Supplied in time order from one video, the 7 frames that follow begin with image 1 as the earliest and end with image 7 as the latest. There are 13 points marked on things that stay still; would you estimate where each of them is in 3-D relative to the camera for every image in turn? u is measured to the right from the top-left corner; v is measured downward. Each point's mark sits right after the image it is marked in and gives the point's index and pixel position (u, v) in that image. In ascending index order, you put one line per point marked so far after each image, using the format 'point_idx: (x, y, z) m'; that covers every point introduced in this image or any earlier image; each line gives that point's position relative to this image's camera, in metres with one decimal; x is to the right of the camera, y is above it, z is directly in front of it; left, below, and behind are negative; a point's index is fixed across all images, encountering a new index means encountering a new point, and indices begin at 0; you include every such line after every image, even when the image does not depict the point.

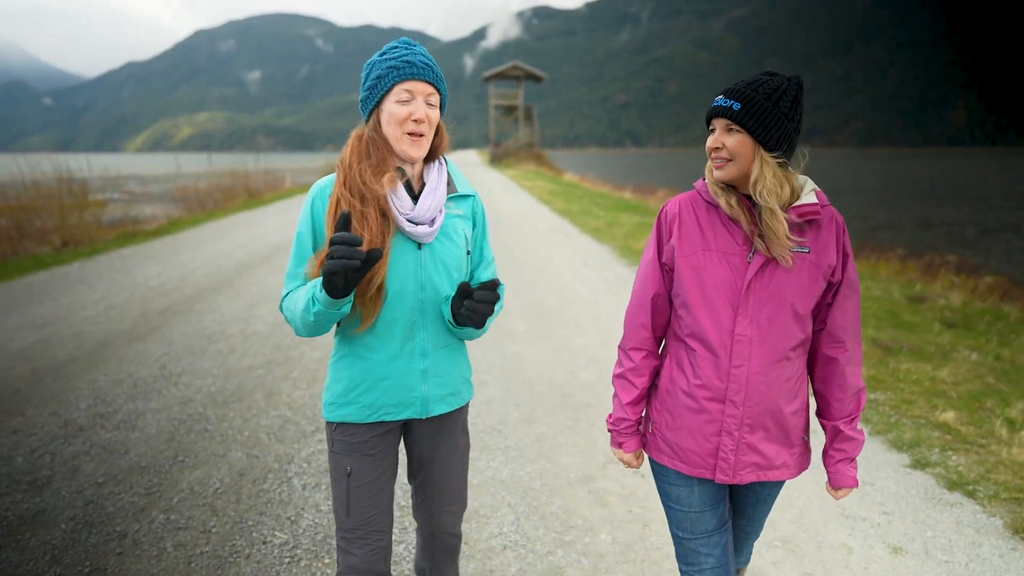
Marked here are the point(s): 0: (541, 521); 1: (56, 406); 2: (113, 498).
0: (+0.2, -1.5, +3.9) m
1: (-4.0, -1.0, +5.3) m
2: (-2.6, -1.4, +3.9) m
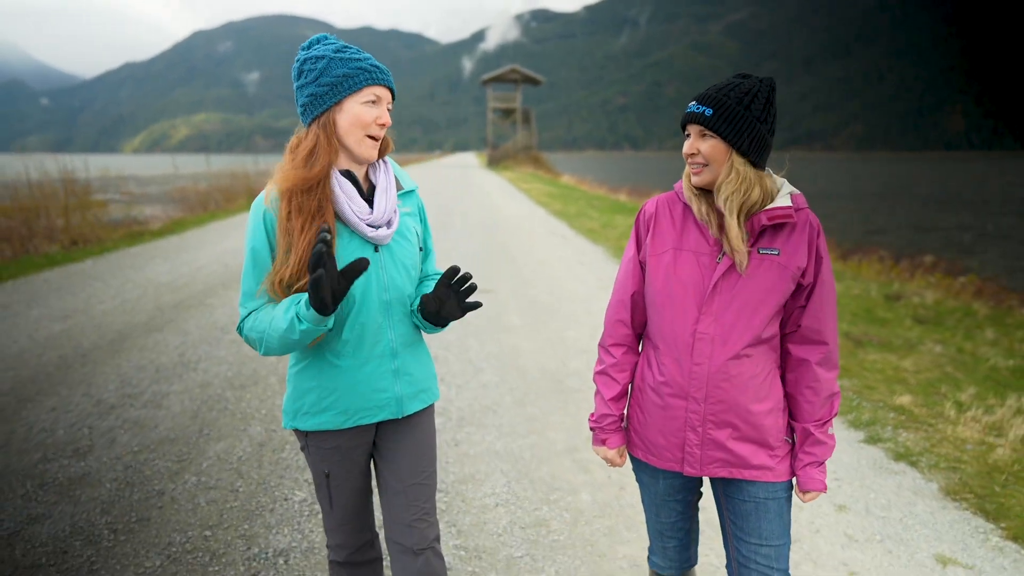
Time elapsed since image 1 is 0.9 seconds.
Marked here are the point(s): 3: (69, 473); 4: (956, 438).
0: (+0.1, -1.4, +4.4) m
1: (-4.1, -0.9, +5.8) m
2: (-2.7, -1.3, +4.4) m
3: (-3.1, -1.3, +4.2) m
4: (+4.0, -1.3, +5.4) m
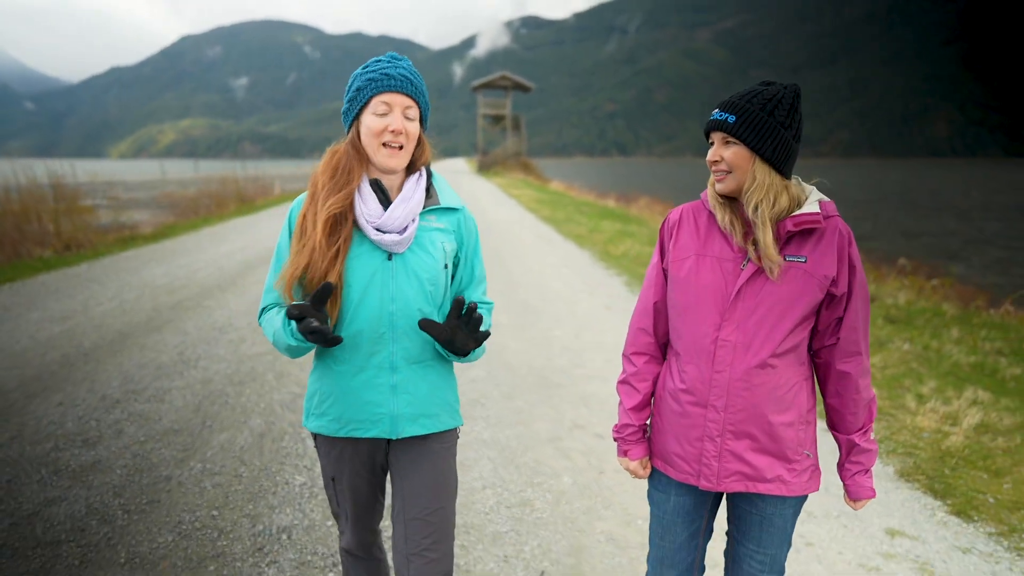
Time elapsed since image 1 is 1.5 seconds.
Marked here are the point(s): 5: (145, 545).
0: (0.0, -1.4, +4.7) m
1: (-4.2, -0.9, +6.0) m
2: (-2.8, -1.3, +4.7) m
3: (-3.2, -1.3, +4.5) m
4: (+3.8, -1.3, +5.7) m
5: (-2.2, -1.5, +3.6) m
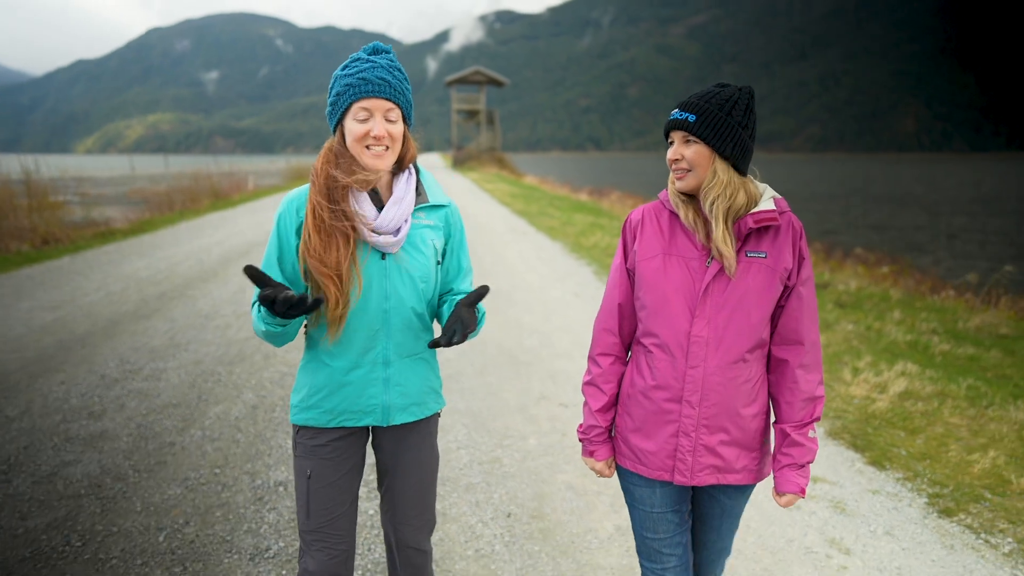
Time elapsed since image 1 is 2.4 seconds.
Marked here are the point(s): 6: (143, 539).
0: (-0.2, -1.3, +5.2) m
1: (-4.5, -0.8, +6.4) m
2: (-3.0, -1.1, +5.1) m
3: (-3.4, -1.2, +4.9) m
4: (+3.6, -1.1, +6.4) m
5: (-2.4, -1.4, +4.0) m
6: (-2.2, -1.5, +3.6) m
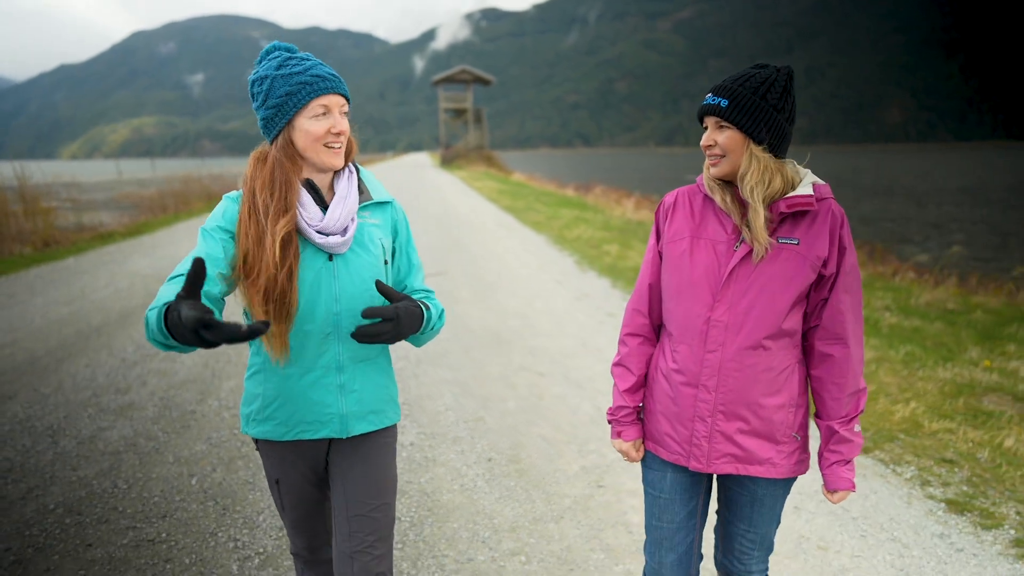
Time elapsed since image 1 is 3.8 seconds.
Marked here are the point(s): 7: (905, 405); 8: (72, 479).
0: (-0.4, -1.1, +5.9) m
1: (-4.7, -0.7, +7.0) m
2: (-3.2, -1.0, +5.7) m
3: (-3.6, -1.1, +5.5) m
4: (+3.4, -0.9, +7.1) m
5: (-2.5, -1.3, +4.6) m
6: (-2.3, -1.4, +4.2) m
7: (+3.8, -1.1, +5.7) m
8: (-3.1, -1.3, +4.3) m
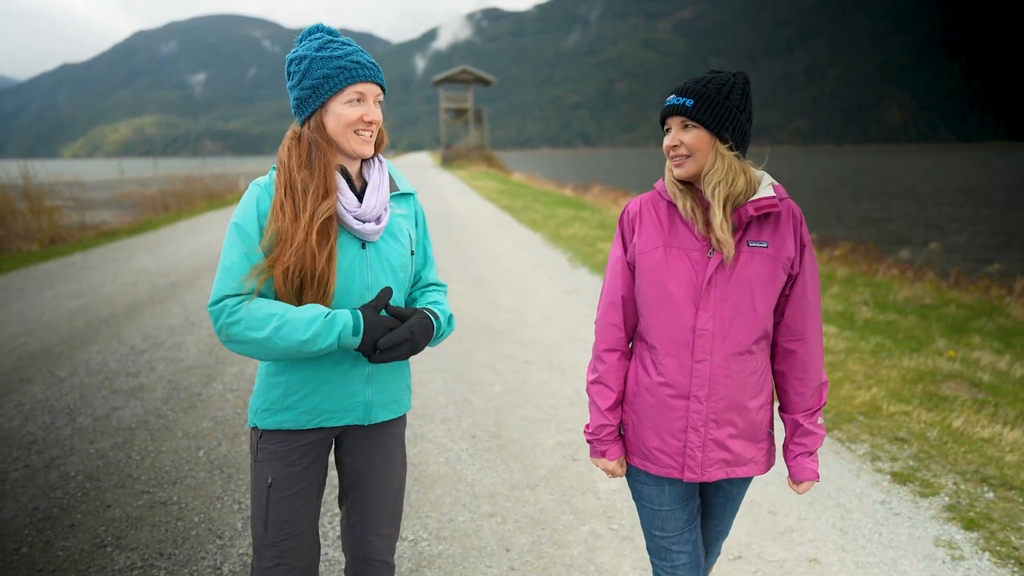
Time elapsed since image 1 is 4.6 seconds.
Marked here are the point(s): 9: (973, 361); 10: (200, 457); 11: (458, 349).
0: (-0.5, -1.0, +6.2) m
1: (-4.8, -0.6, +7.3) m
2: (-3.3, -0.9, +6.1) m
3: (-3.7, -1.0, +5.9) m
4: (+3.2, -0.8, +7.5) m
5: (-2.7, -1.2, +5.0) m
6: (-2.5, -1.3, +4.6) m
7: (+3.6, -1.0, +6.1) m
8: (-3.3, -1.3, +4.6) m
9: (+5.4, -0.9, +7.1) m
10: (-2.4, -1.3, +4.5) m
11: (-0.6, -0.8, +7.3) m
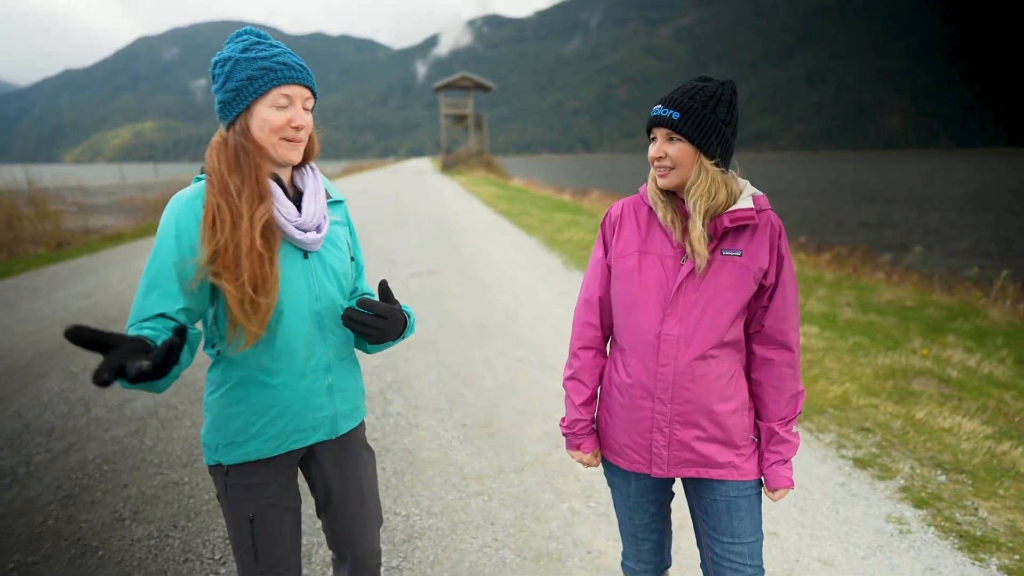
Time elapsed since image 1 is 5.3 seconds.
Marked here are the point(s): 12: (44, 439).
0: (-0.6, -1.0, +6.6) m
1: (-4.9, -0.6, +7.7) m
2: (-3.4, -0.9, +6.4) m
3: (-3.8, -0.9, +6.2) m
4: (+3.1, -0.8, +7.8) m
5: (-2.8, -1.2, +5.4) m
6: (-2.6, -1.3, +4.9) m
7: (+3.5, -1.0, +6.4) m
8: (-3.4, -1.2, +5.0) m
9: (+5.3, -0.9, +7.4) m
10: (-2.5, -1.3, +4.9) m
11: (-0.7, -0.8, +7.7) m
12: (-3.8, -1.2, +4.9) m
